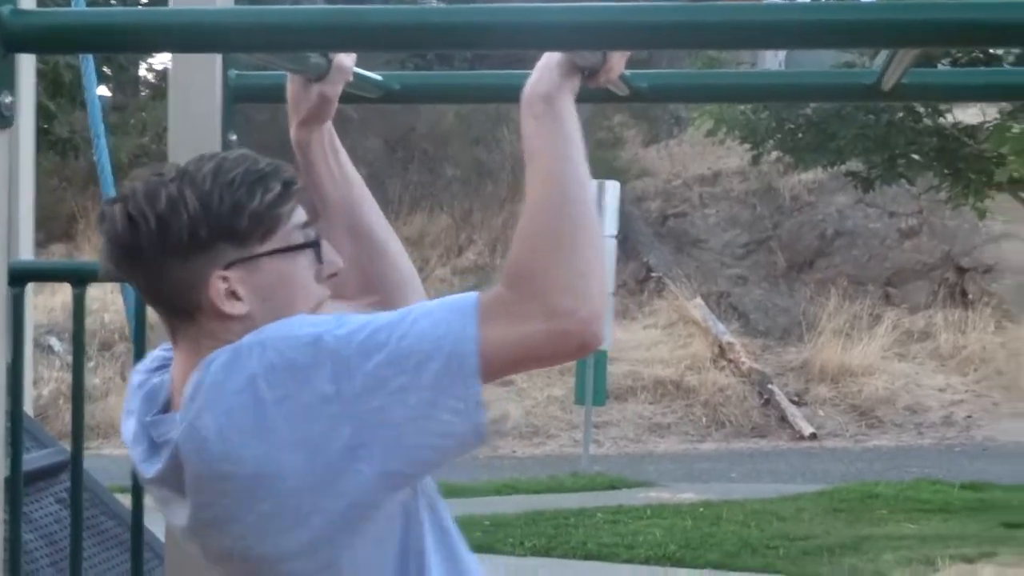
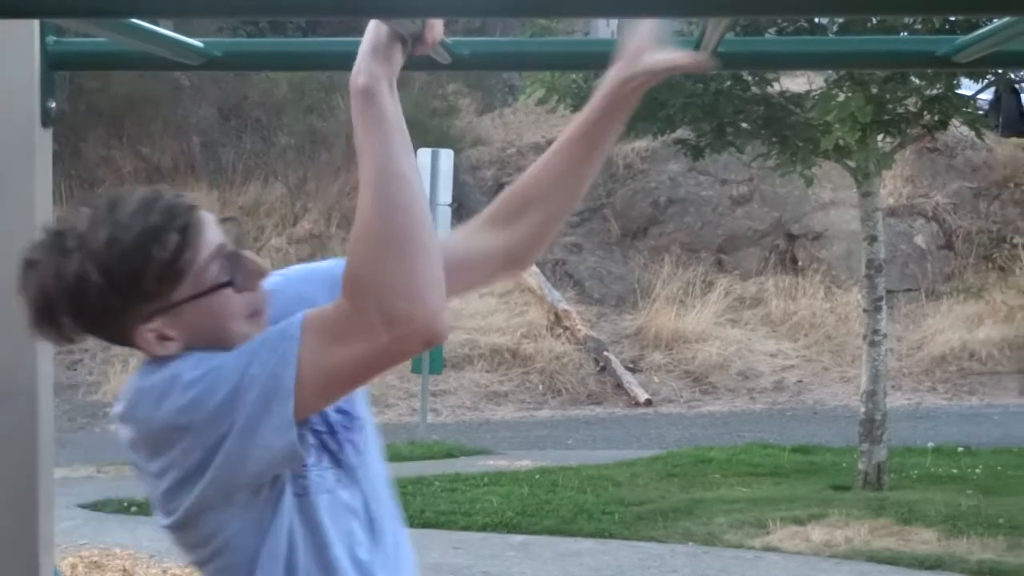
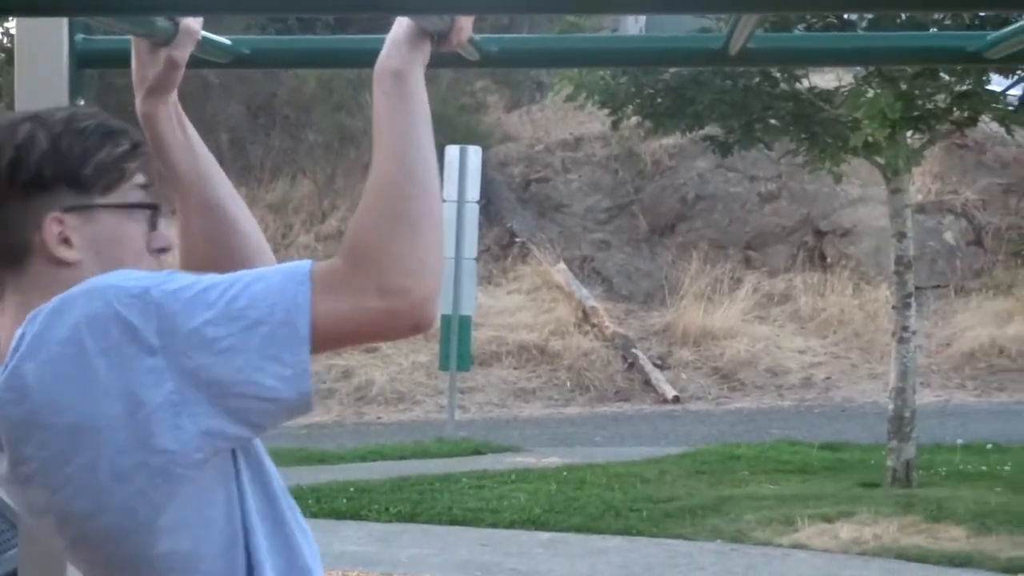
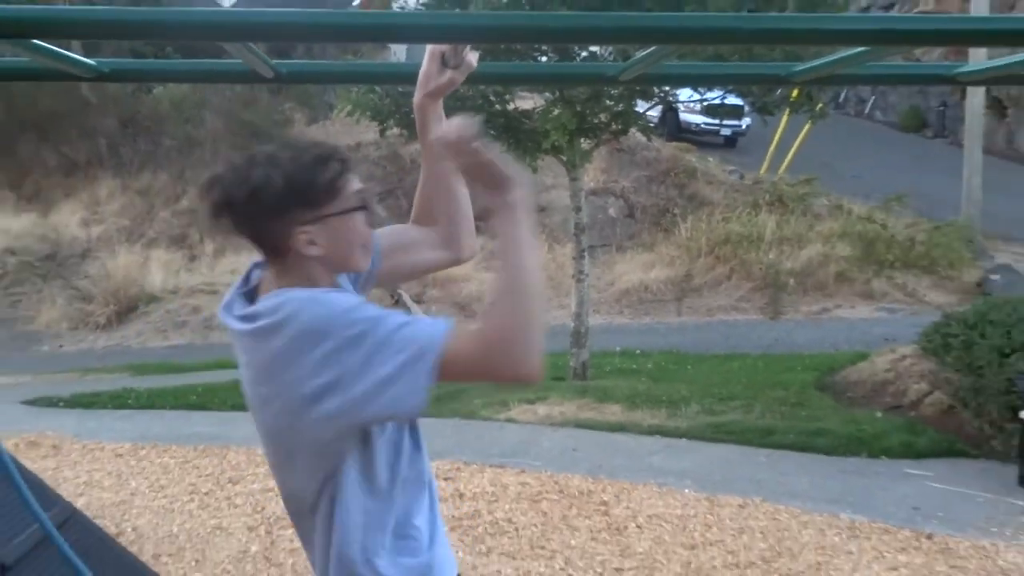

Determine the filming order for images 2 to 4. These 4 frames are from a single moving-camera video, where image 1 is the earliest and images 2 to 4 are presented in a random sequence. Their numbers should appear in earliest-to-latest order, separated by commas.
3, 2, 4
